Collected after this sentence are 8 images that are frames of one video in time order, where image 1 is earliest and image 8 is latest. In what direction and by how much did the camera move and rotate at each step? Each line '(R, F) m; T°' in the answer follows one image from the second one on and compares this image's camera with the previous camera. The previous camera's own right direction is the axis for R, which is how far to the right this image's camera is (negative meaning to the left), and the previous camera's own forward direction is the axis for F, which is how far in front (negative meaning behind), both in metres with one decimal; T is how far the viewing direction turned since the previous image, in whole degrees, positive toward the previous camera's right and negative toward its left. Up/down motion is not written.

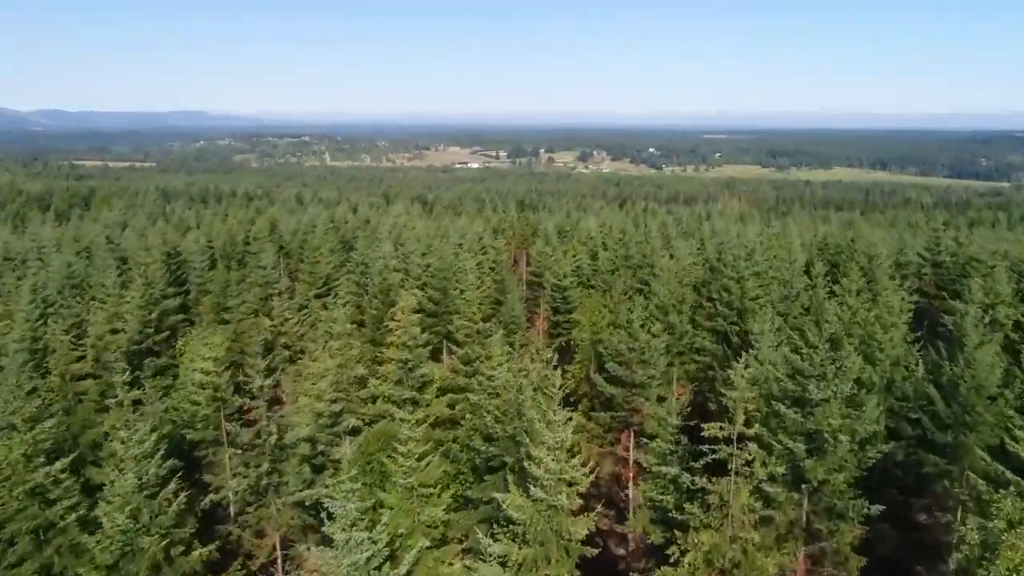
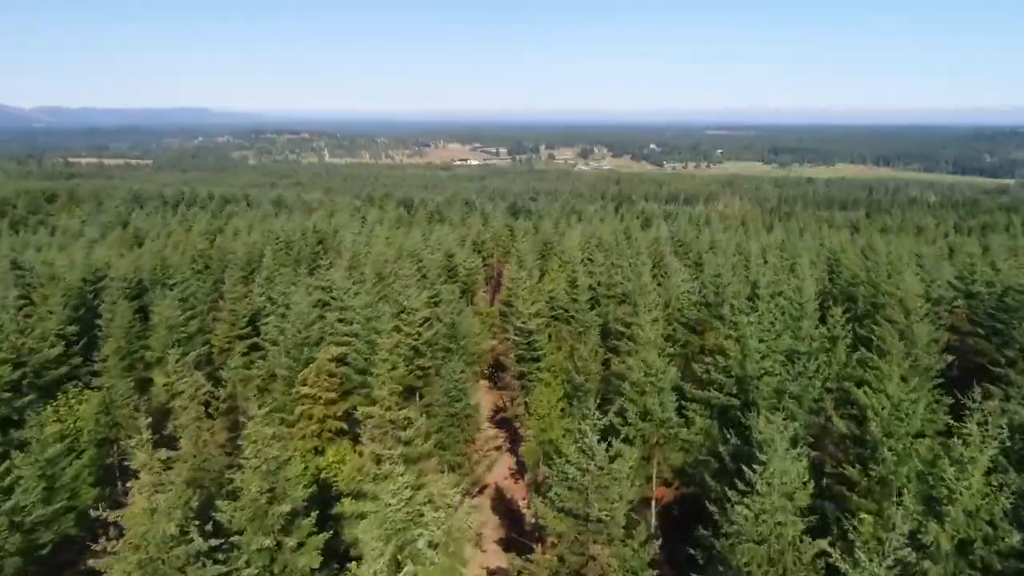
(+2.6, +8.0) m; 0°
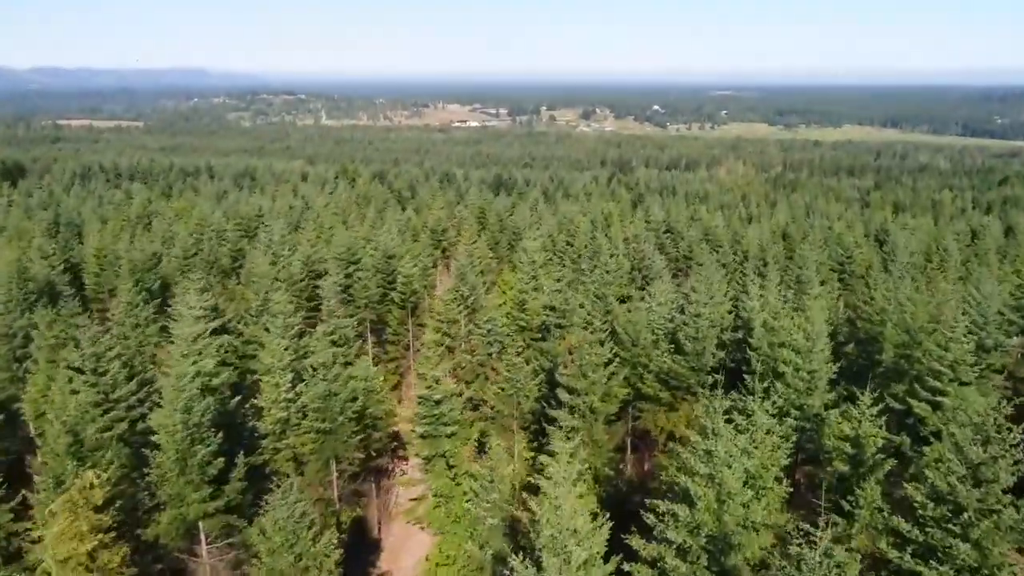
(+4.2, +11.1) m; 0°
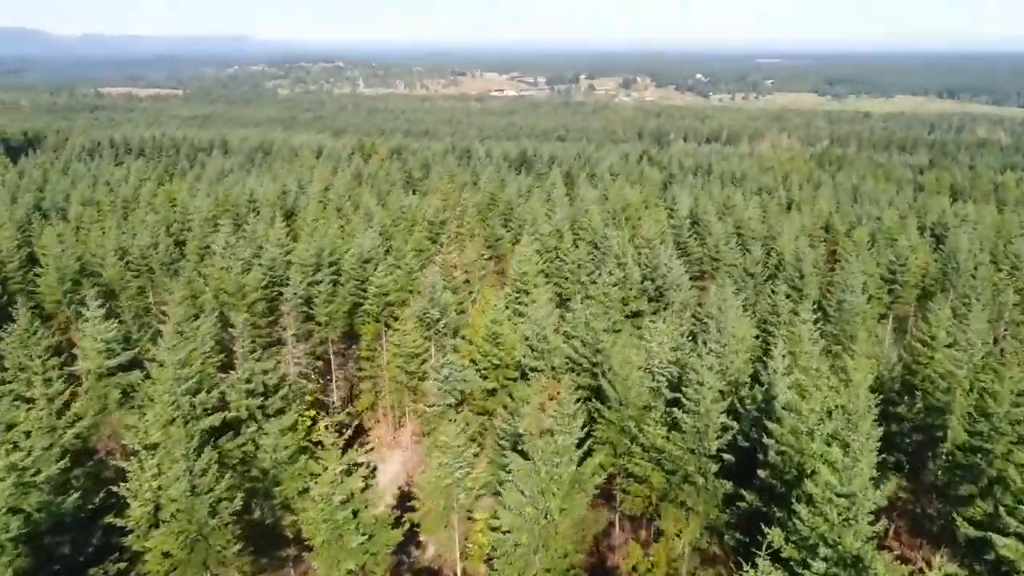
(+3.2, +7.8) m; -3°
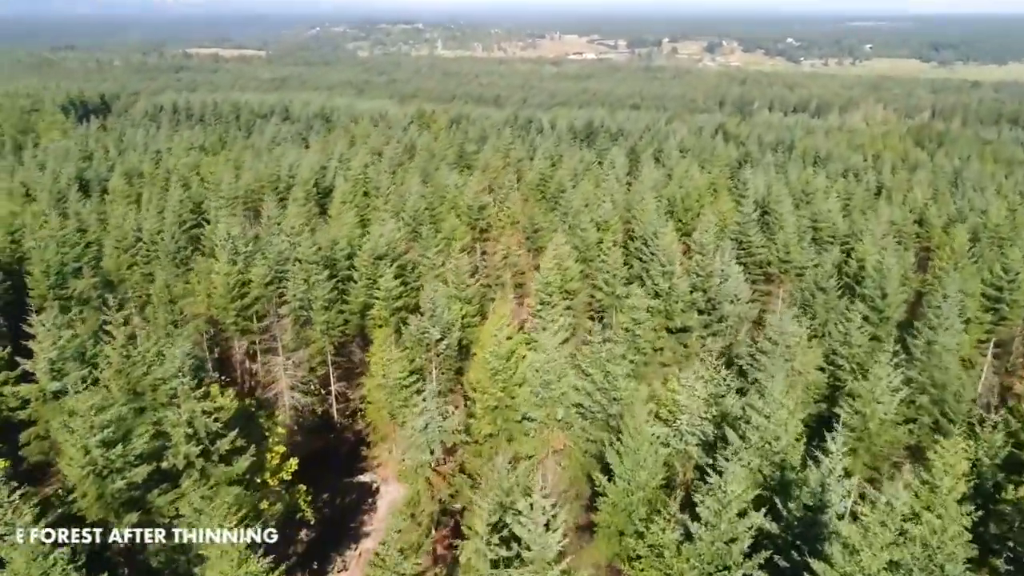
(+2.7, +6.1) m; -6°
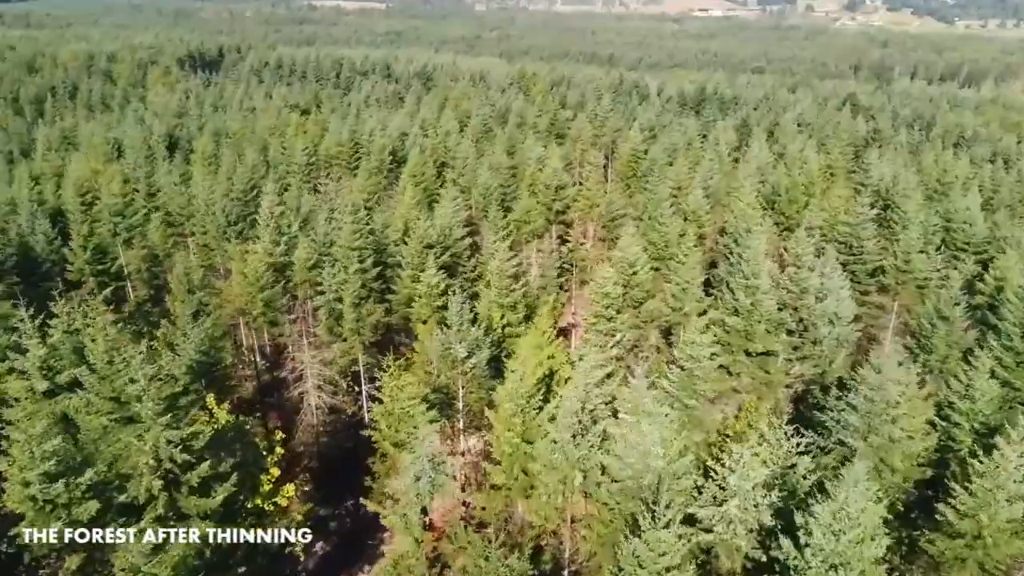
(+2.5, +5.0) m; -8°
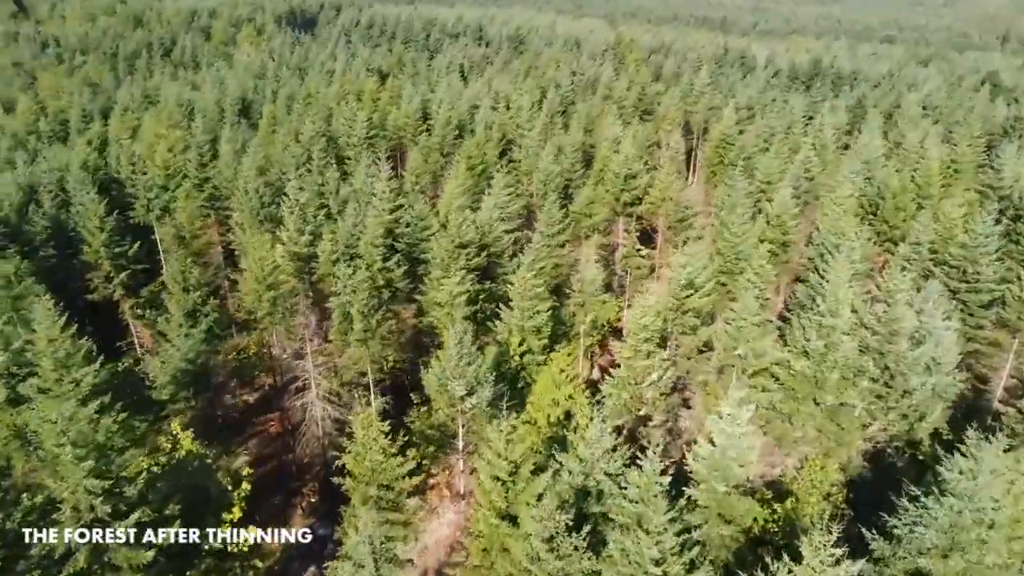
(+2.8, +4.8) m; -7°
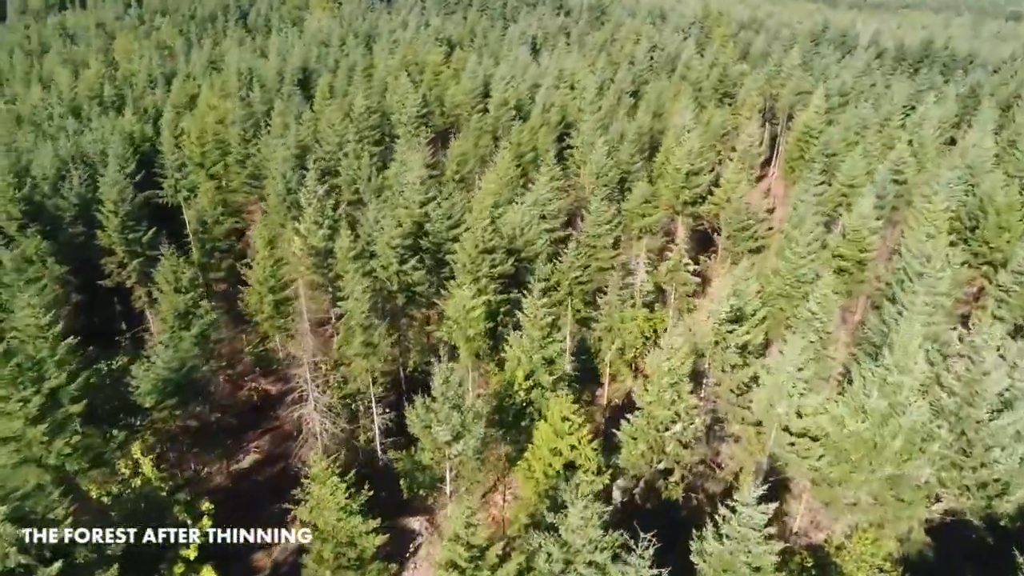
(+2.4, +3.6) m; -6°
